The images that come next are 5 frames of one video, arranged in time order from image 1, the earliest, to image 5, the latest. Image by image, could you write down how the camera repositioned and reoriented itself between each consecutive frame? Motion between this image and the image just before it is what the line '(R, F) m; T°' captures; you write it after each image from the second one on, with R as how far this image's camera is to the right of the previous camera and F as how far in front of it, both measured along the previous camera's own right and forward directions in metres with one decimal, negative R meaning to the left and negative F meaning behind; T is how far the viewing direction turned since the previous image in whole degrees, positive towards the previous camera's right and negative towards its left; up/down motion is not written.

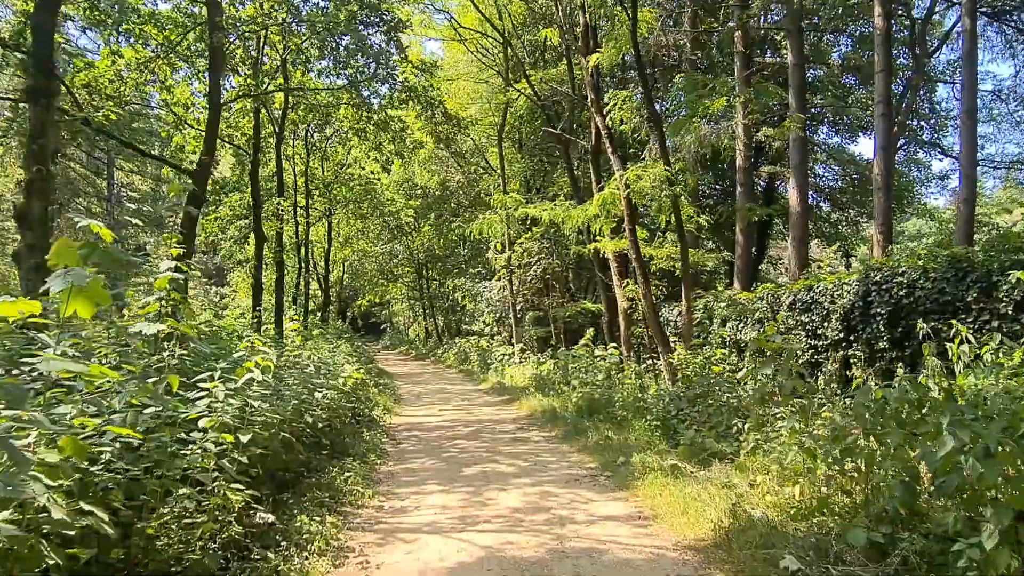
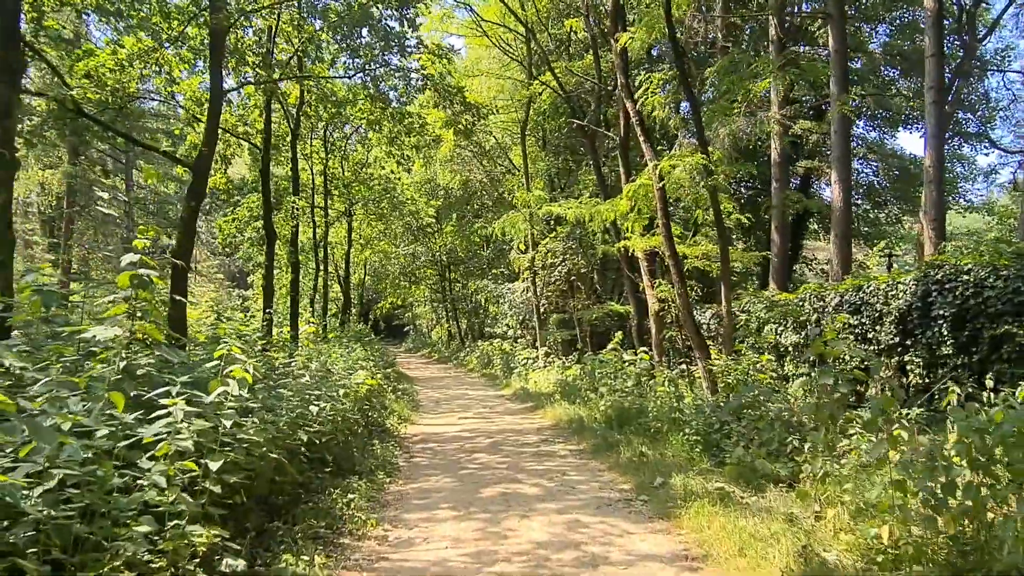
(0.0, +0.7) m; -2°
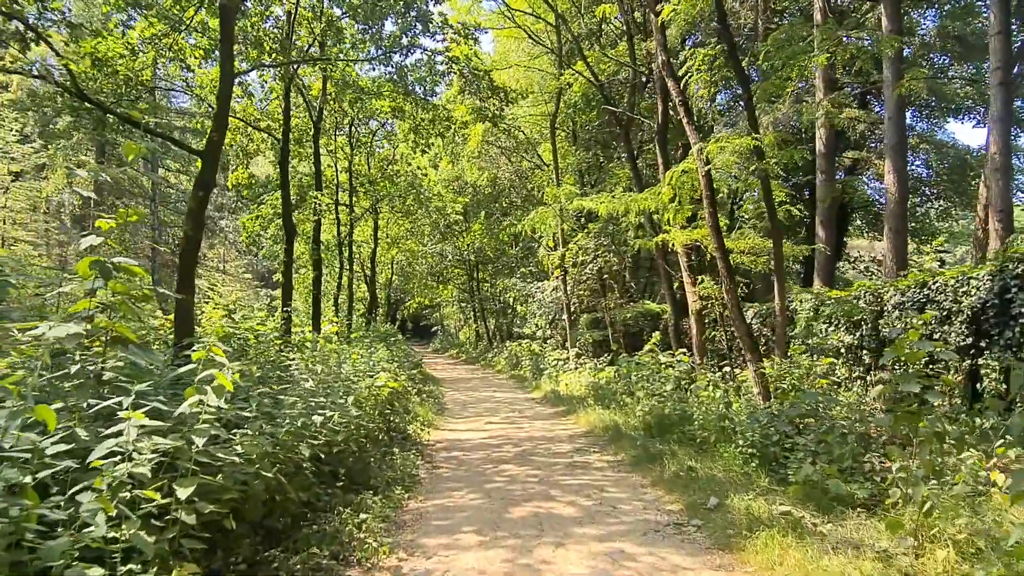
(0.0, +0.6) m; -2°
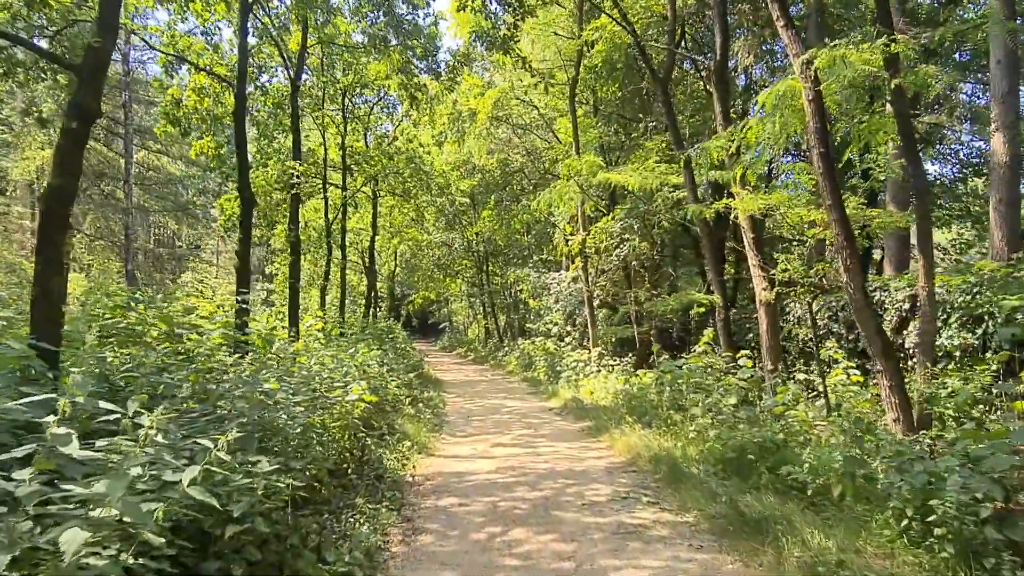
(0.0, +2.3) m; -1°
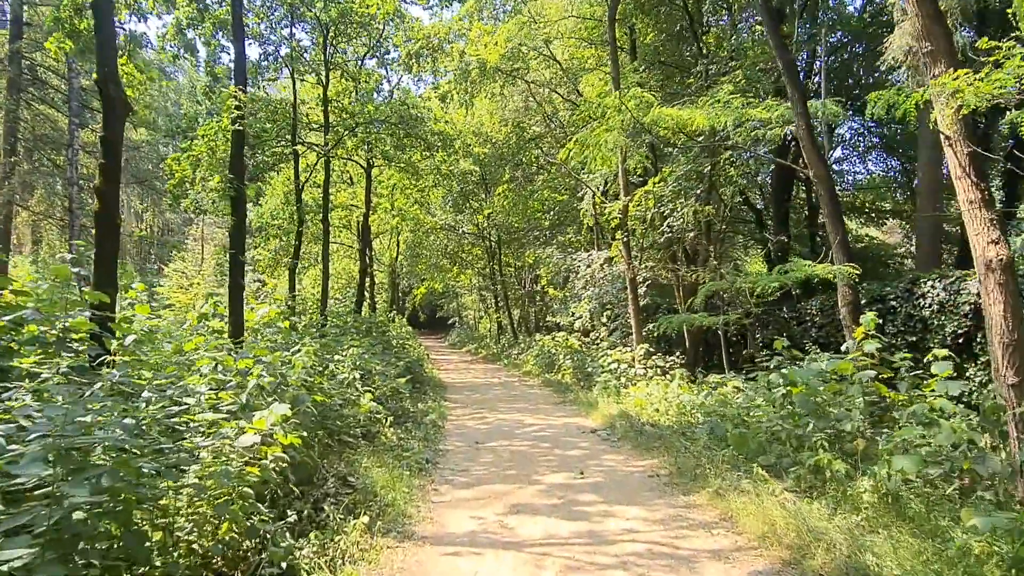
(-0.2, +3.4) m; -1°
